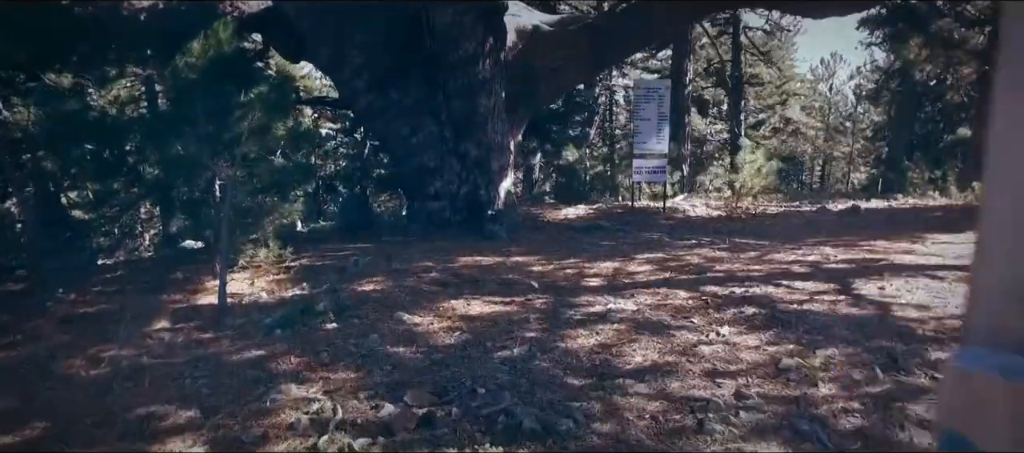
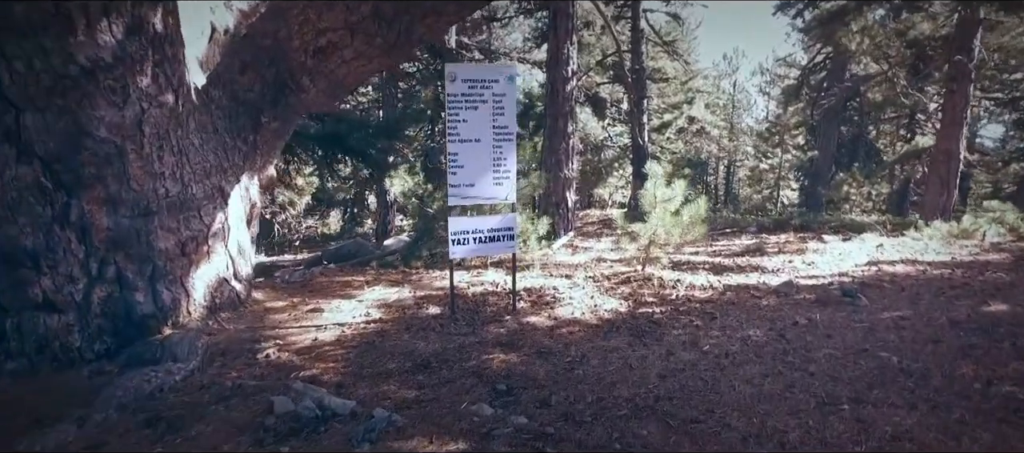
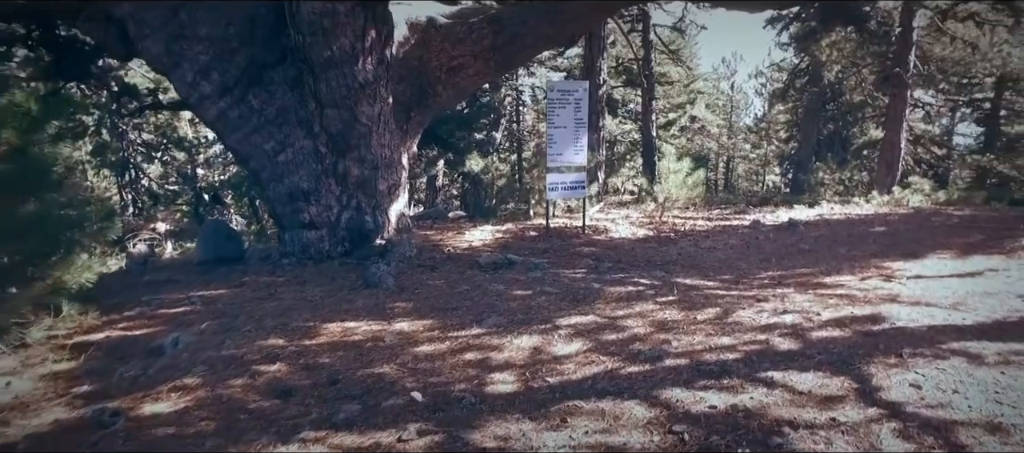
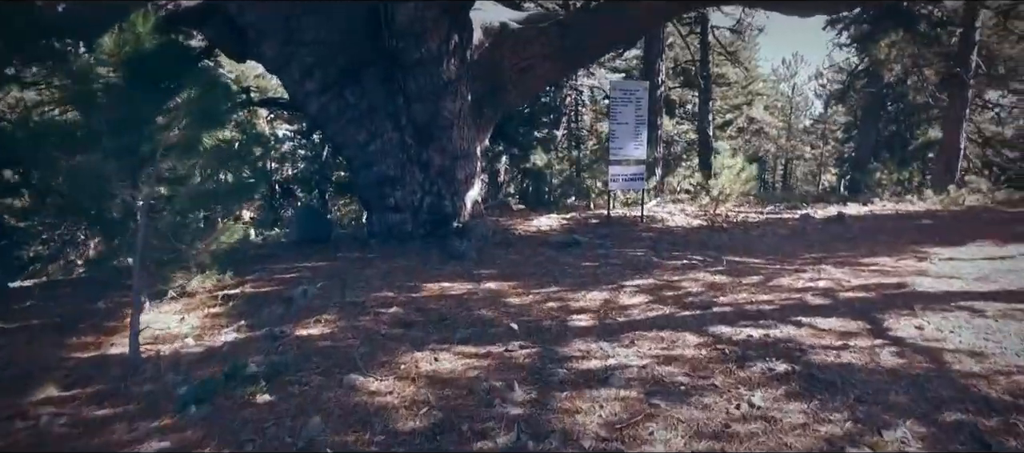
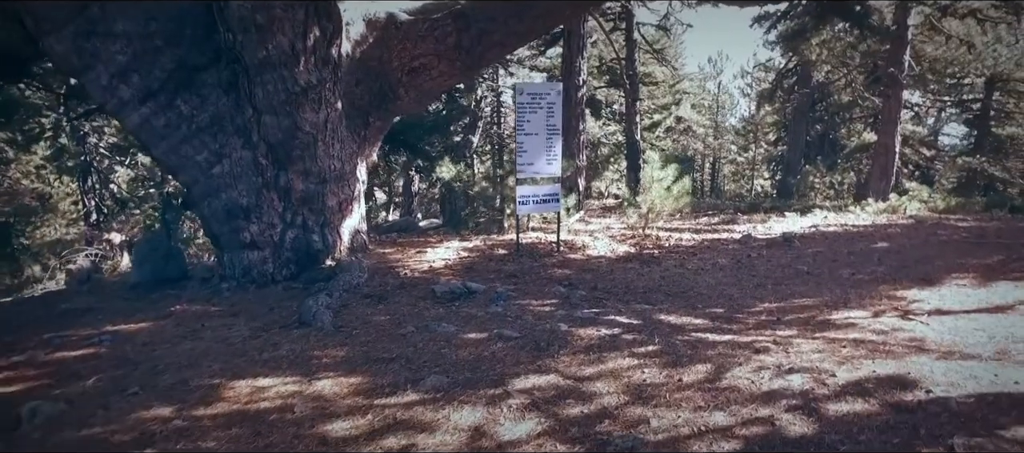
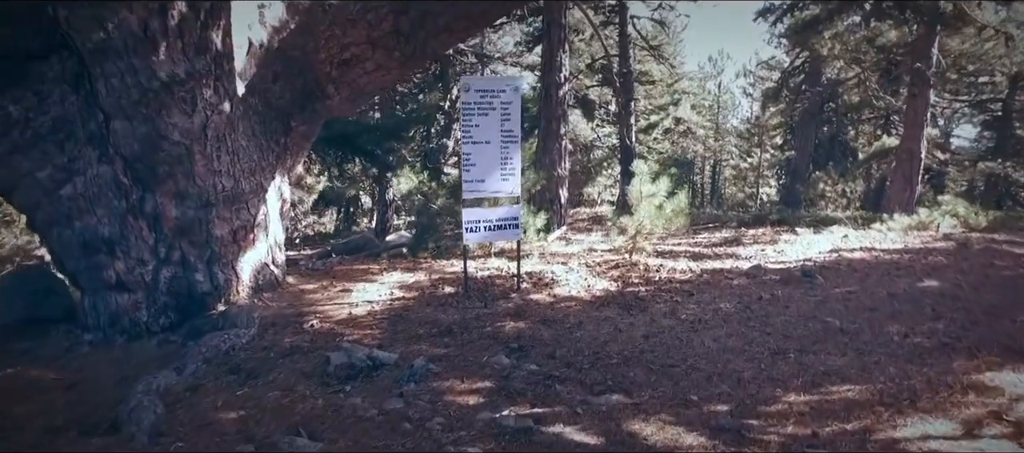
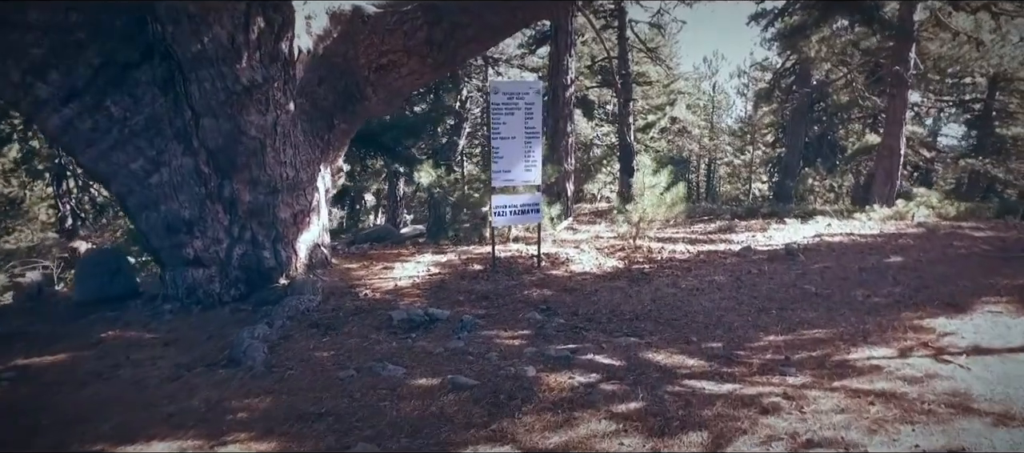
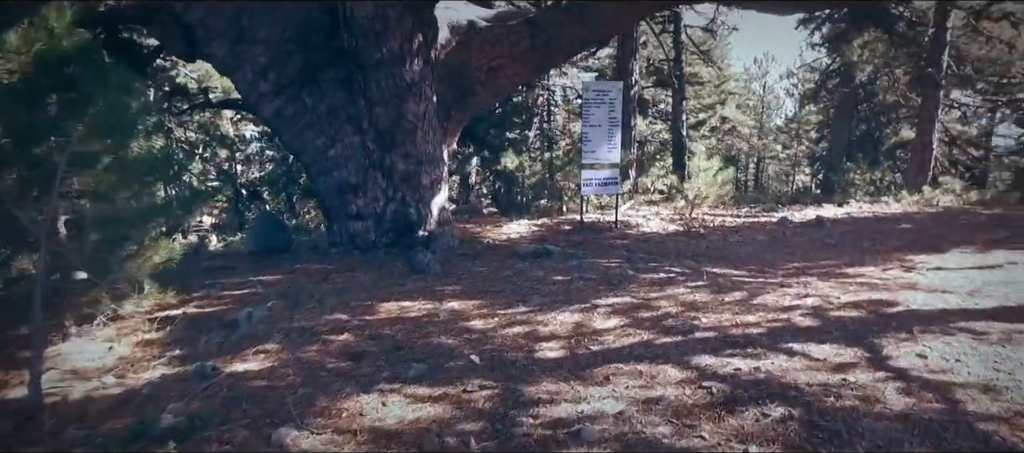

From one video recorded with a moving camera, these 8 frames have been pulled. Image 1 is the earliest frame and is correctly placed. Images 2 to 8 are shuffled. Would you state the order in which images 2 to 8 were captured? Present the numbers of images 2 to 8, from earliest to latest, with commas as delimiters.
4, 8, 3, 5, 7, 6, 2
